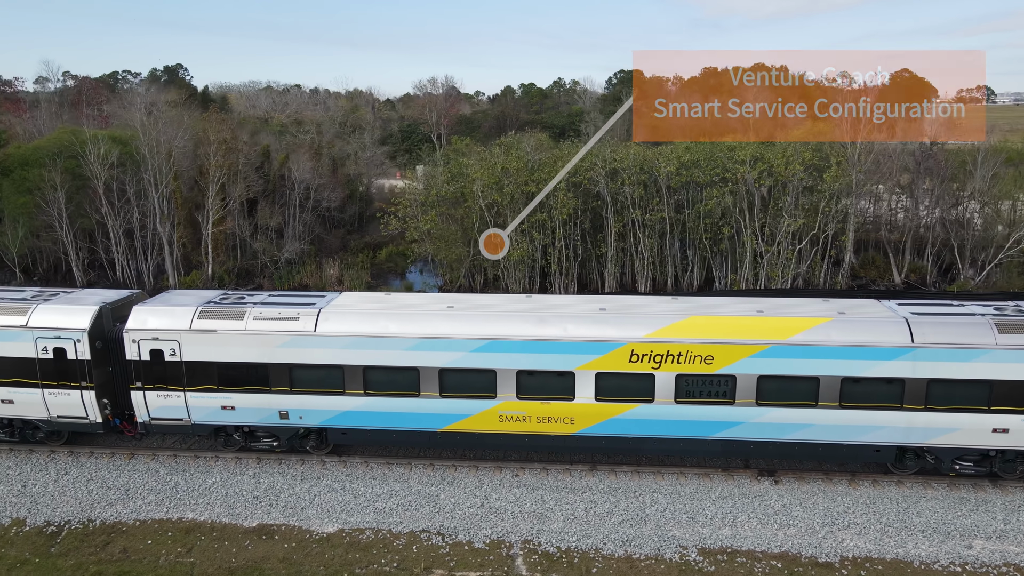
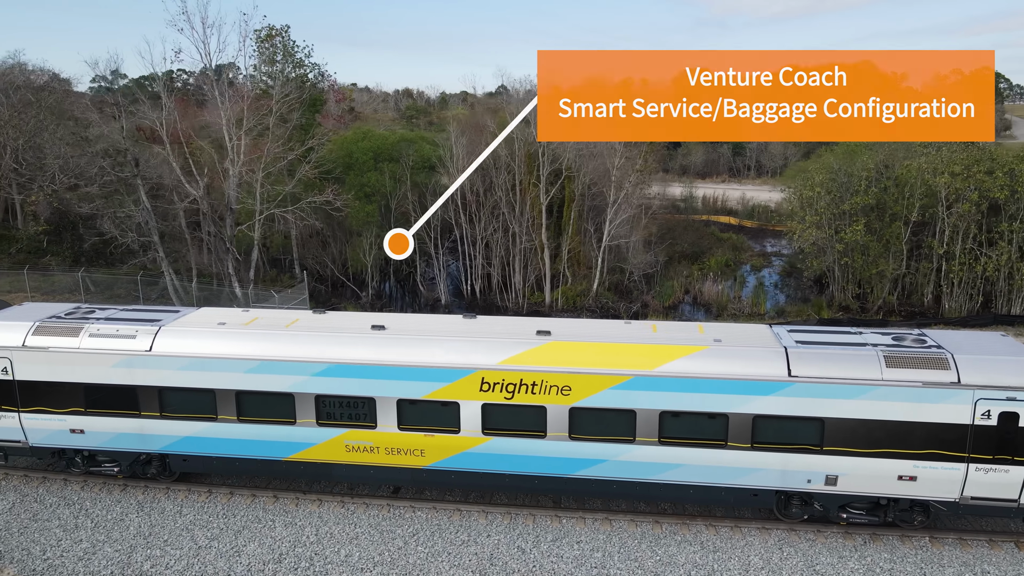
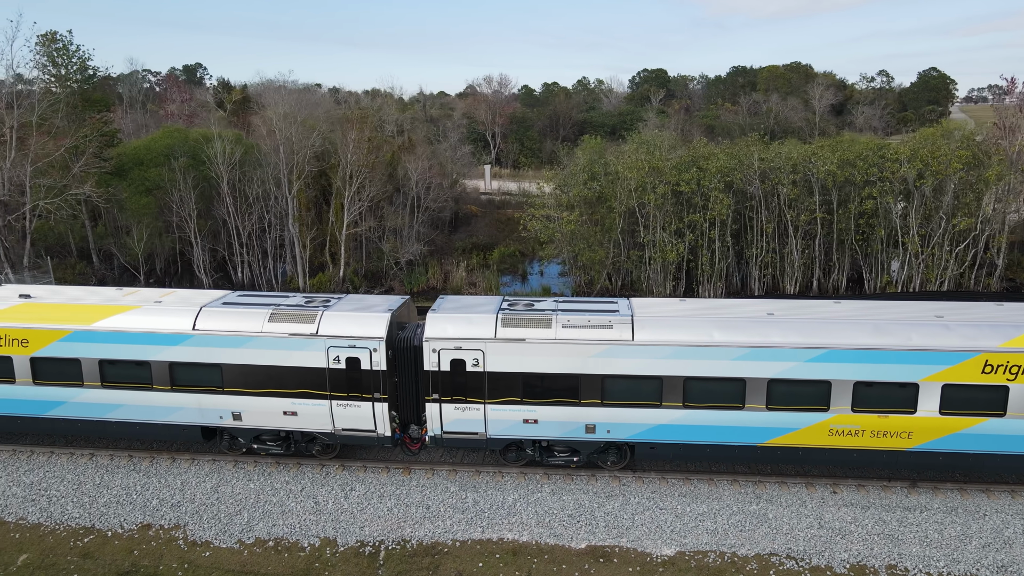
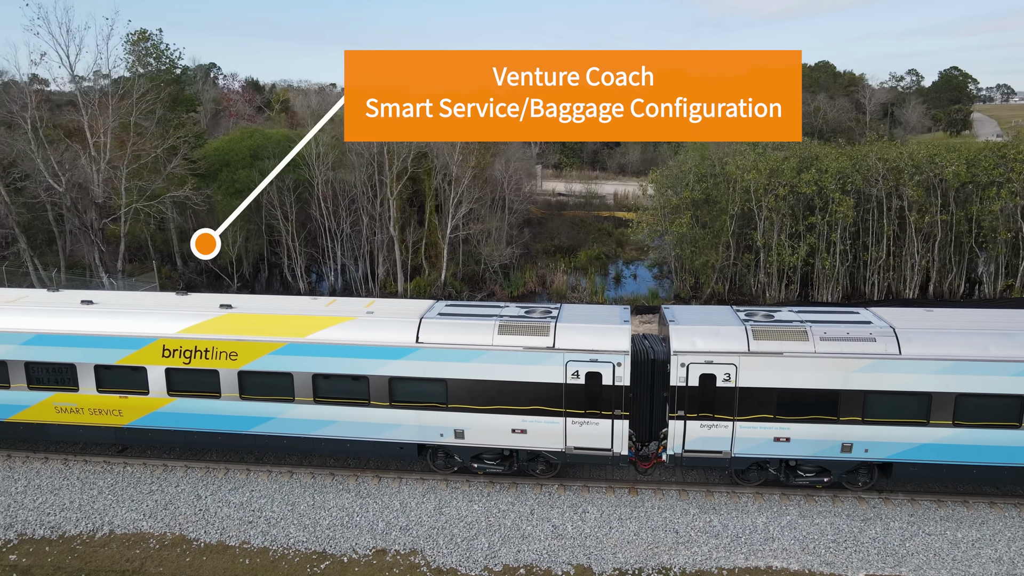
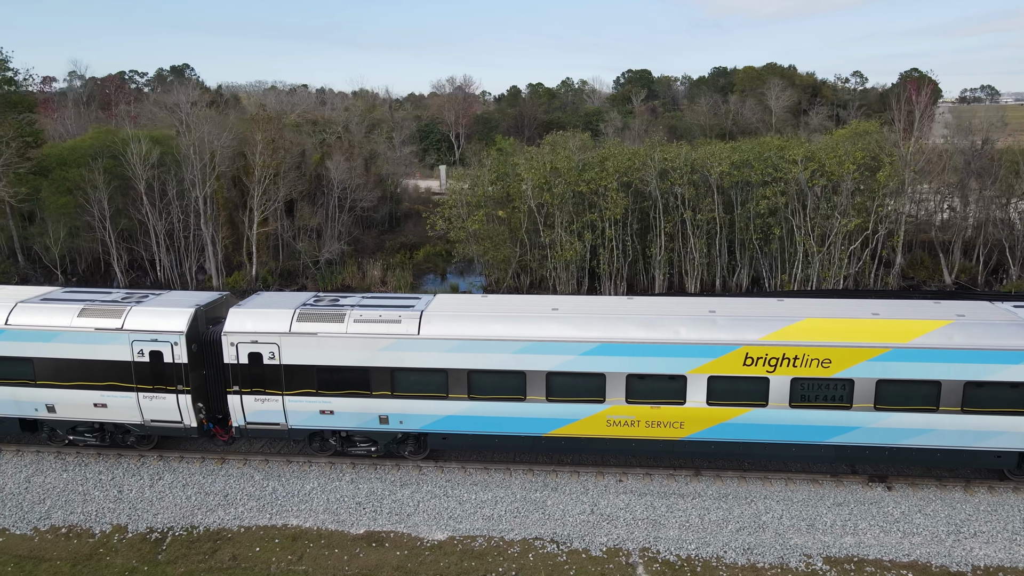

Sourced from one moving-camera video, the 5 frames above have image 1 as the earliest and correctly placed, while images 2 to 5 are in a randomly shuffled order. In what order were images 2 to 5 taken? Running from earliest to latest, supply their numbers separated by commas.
5, 3, 4, 2
